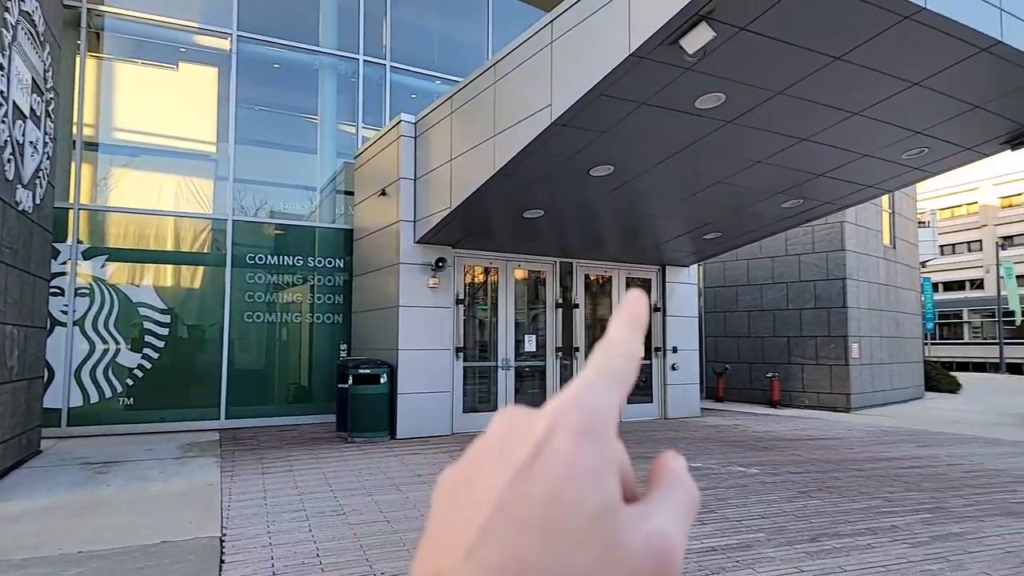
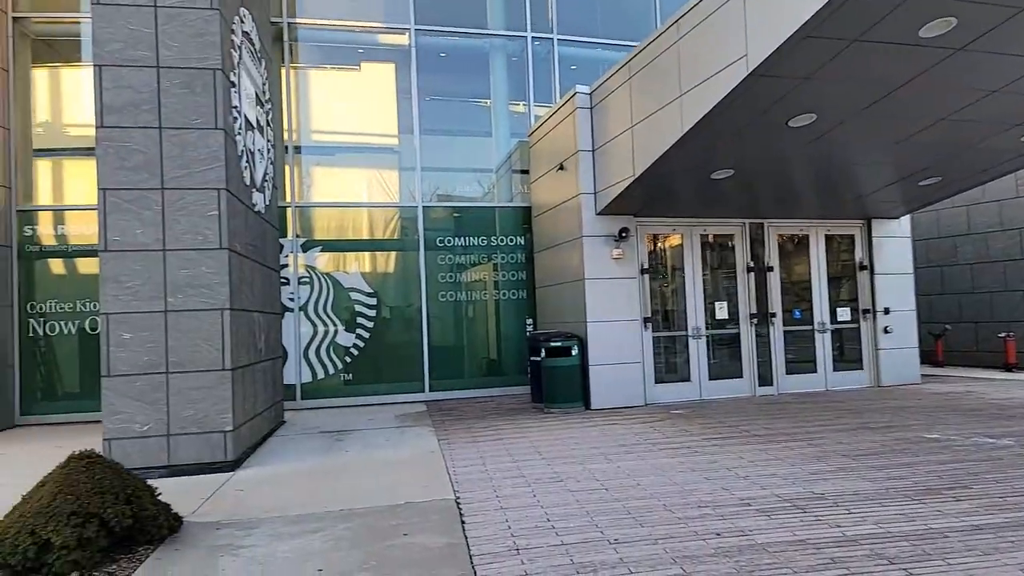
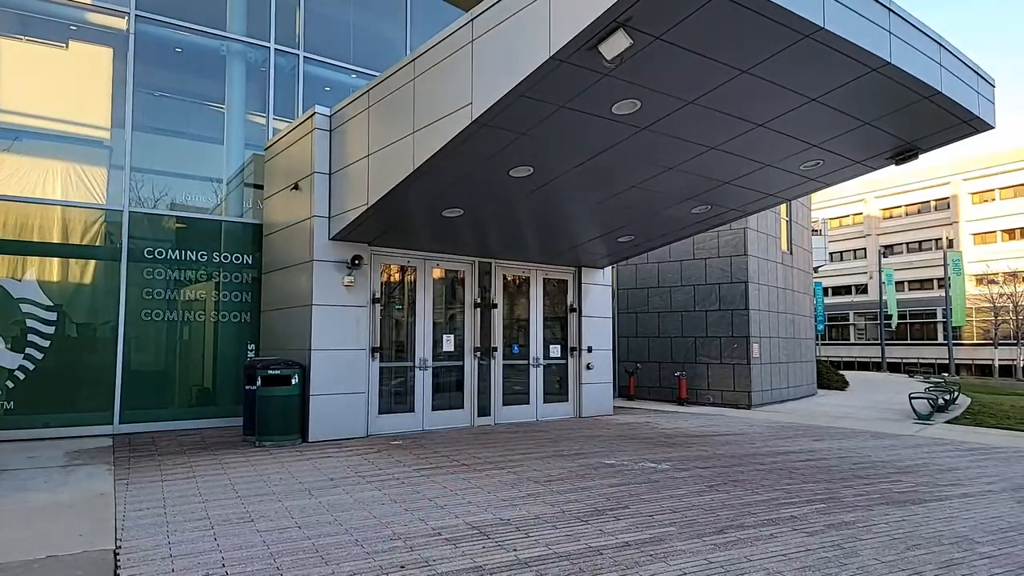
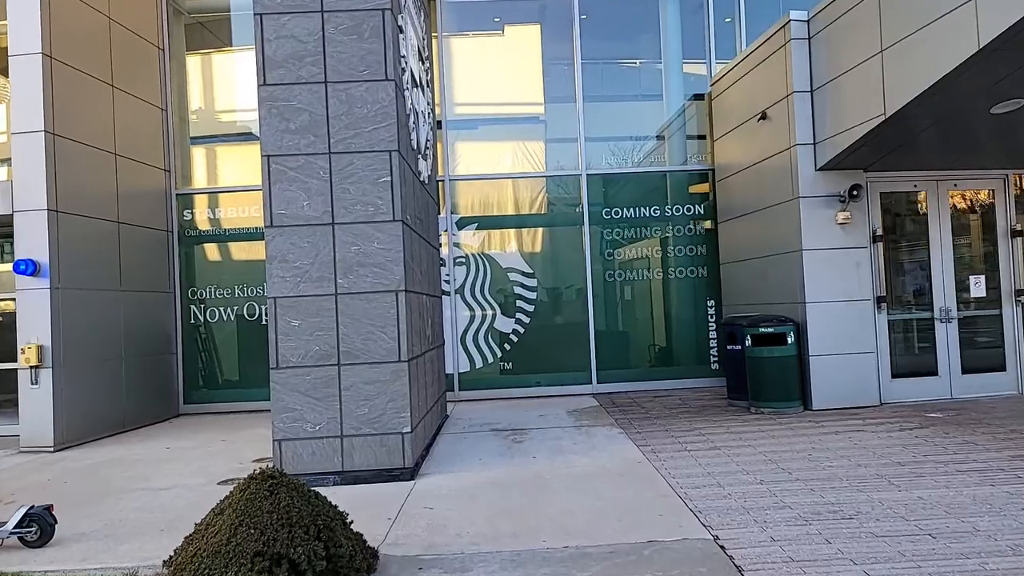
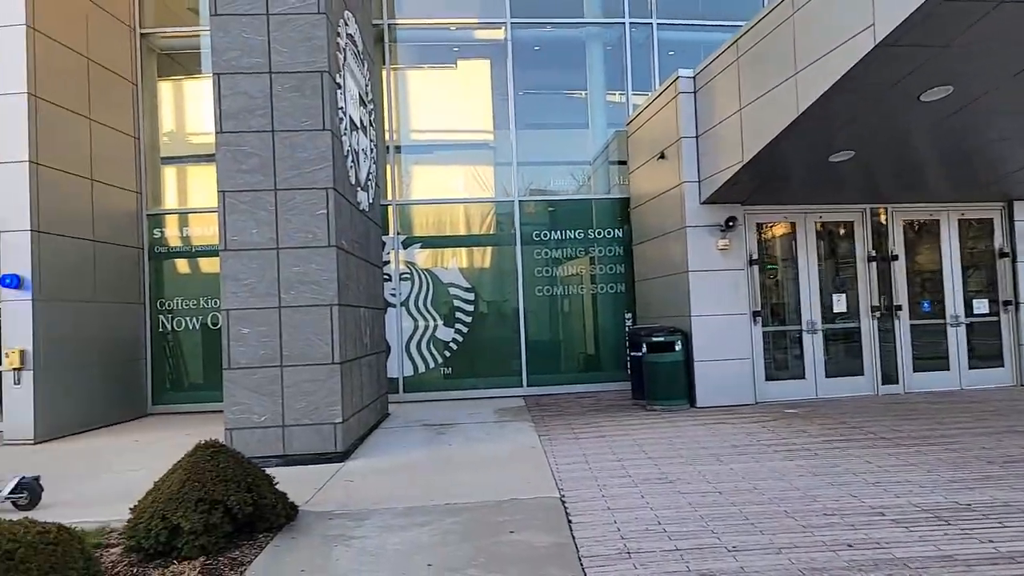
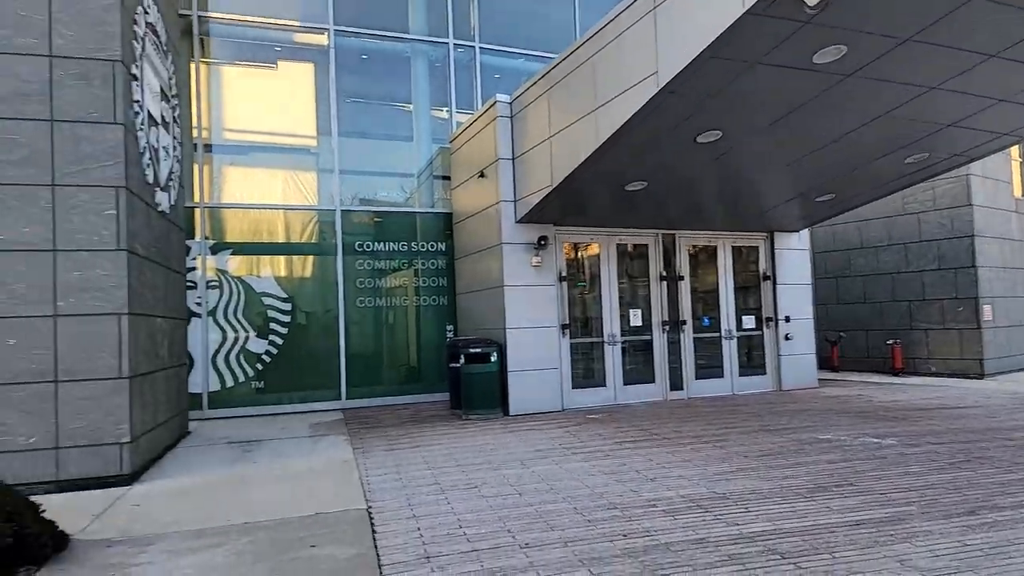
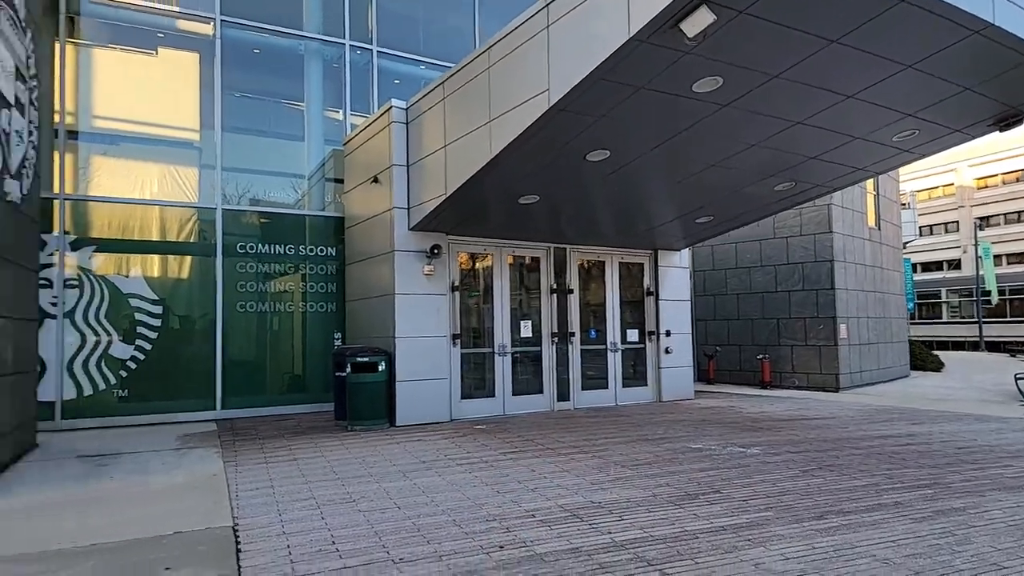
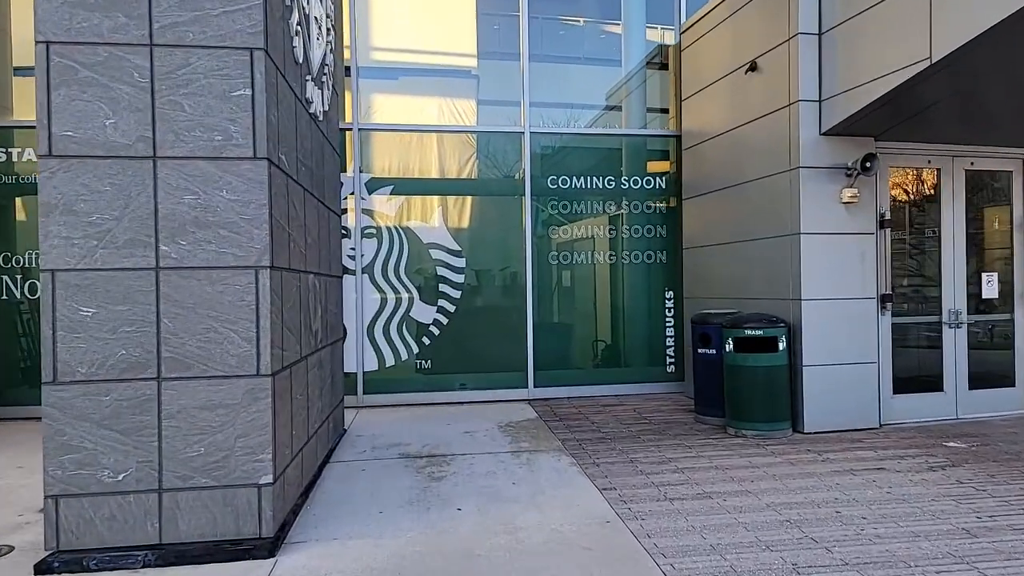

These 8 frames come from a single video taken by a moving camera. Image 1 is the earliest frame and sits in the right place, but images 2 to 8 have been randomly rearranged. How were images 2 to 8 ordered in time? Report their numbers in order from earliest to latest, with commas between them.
3, 7, 6, 2, 5, 4, 8
